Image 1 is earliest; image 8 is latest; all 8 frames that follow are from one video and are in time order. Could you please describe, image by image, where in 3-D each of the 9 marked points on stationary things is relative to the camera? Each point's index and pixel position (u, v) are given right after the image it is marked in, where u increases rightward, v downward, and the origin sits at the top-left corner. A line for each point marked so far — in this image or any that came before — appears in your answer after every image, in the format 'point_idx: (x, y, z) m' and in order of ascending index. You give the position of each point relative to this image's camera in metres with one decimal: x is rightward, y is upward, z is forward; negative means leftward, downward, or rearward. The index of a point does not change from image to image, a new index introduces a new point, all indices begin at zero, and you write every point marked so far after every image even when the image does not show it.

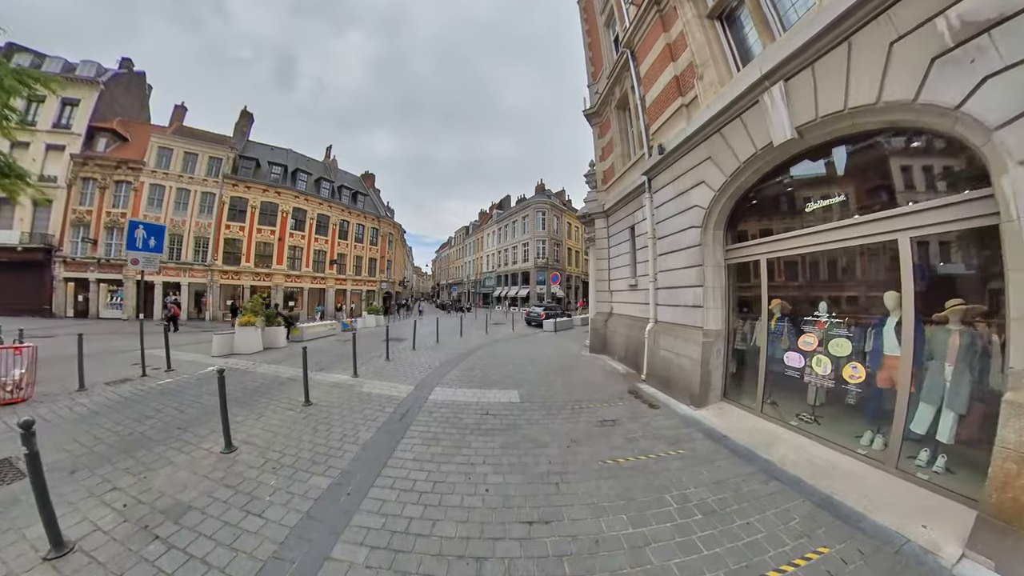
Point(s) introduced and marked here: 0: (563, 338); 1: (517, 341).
0: (+2.3, -2.0, +12.4) m
1: (+0.5, -2.1, +11.6) m
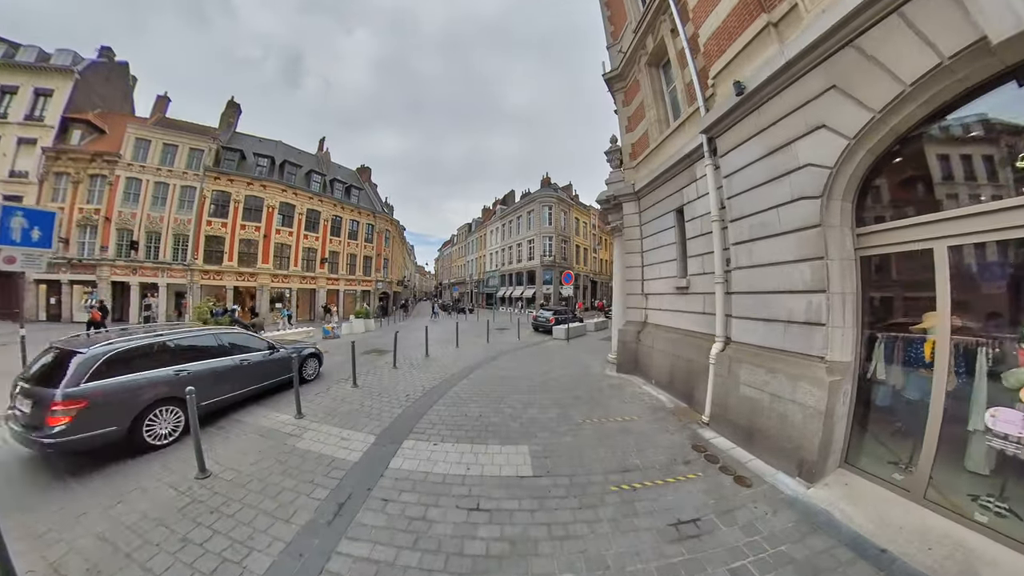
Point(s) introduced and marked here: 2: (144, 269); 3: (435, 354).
0: (+2.5, -2.1, +10.1) m
1: (+0.7, -2.1, +9.3) m
2: (-26.1, +1.3, +18.9) m
3: (-2.9, -2.3, +9.7) m
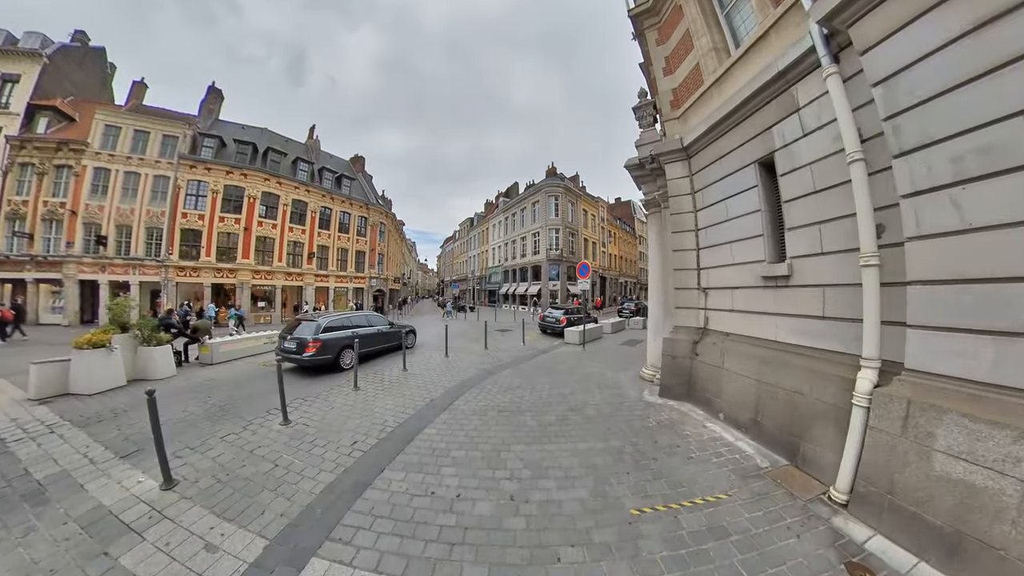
0: (+2.6, -1.9, +7.9) m
1: (+0.7, -2.0, +7.2) m
2: (-25.8, +1.4, +17.2) m
3: (-2.8, -2.1, +7.6) m
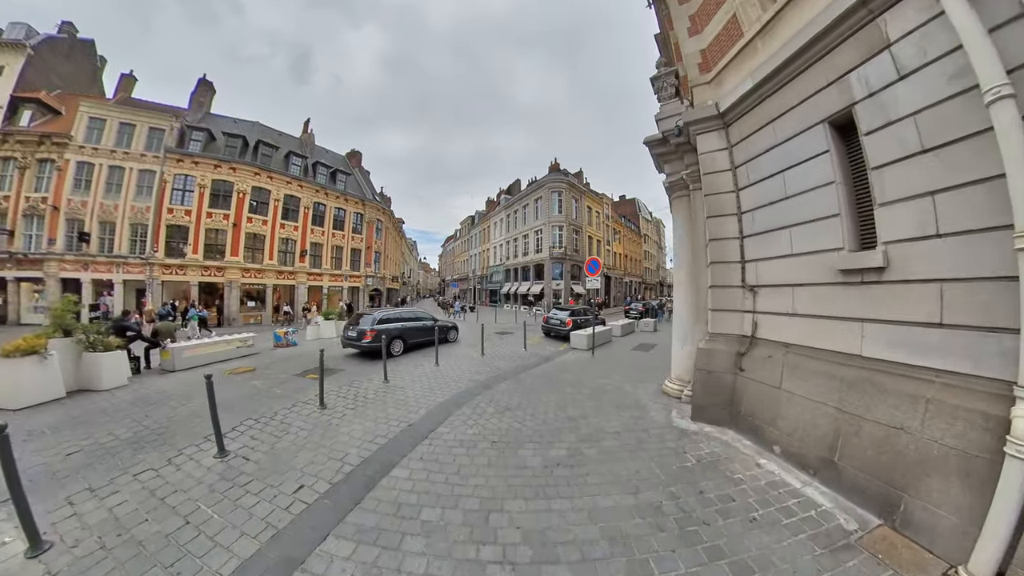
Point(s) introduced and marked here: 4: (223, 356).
0: (+2.6, -1.9, +6.9) m
1: (+0.7, -1.9, +6.2) m
2: (-25.8, +1.5, +16.4) m
3: (-2.9, -2.1, +6.7) m
4: (-8.9, -2.0, +8.1) m
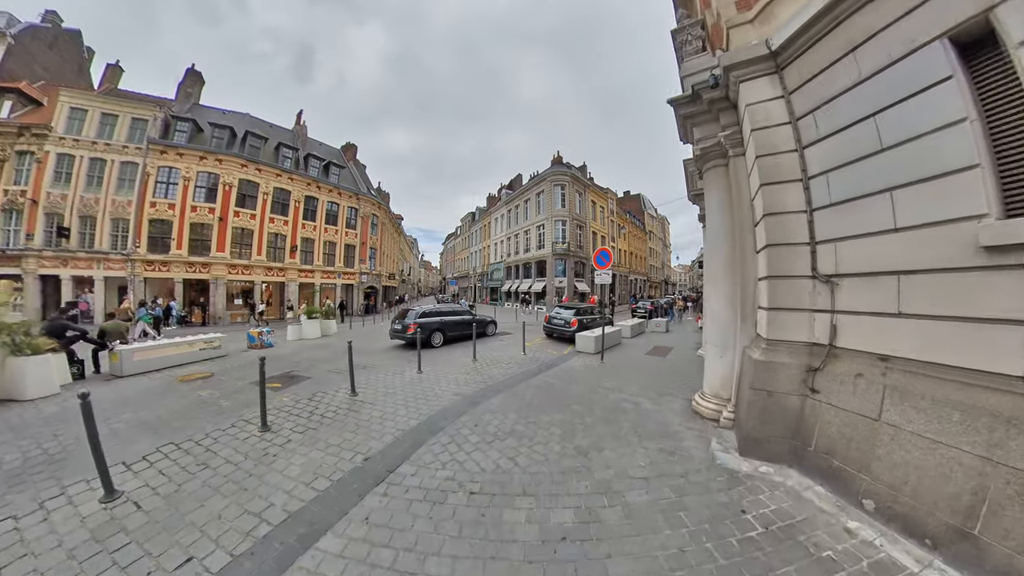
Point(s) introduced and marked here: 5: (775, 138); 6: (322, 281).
0: (+2.5, -1.7, +5.9) m
1: (+0.6, -1.8, +5.2) m
2: (-25.8, +1.7, +15.6) m
3: (-3.0, -2.0, +5.7) m
4: (-9.0, -1.9, +7.2) m
5: (+3.3, +1.9, +3.3) m
6: (-14.2, +0.5, +19.6) m
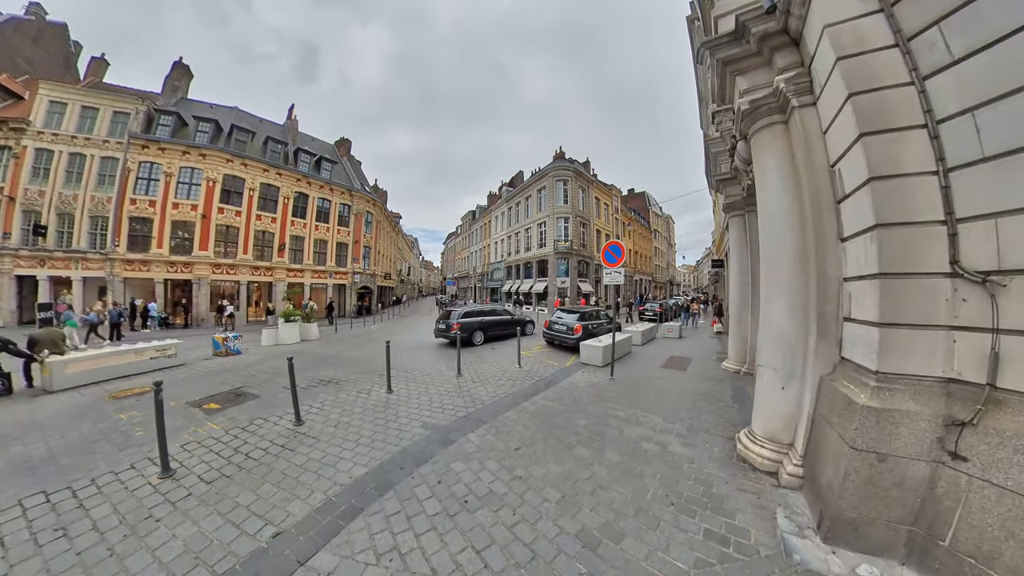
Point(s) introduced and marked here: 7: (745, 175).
0: (+2.3, -1.8, +4.9) m
1: (+0.4, -1.8, +4.2) m
2: (-25.9, +1.6, +14.9) m
3: (-3.2, -2.0, +4.7) m
4: (-9.2, -2.0, +6.3) m
5: (+3.0, +1.8, +2.2) m
6: (-14.2, +0.5, +18.7) m
7: (+4.3, +2.1, +4.9) m
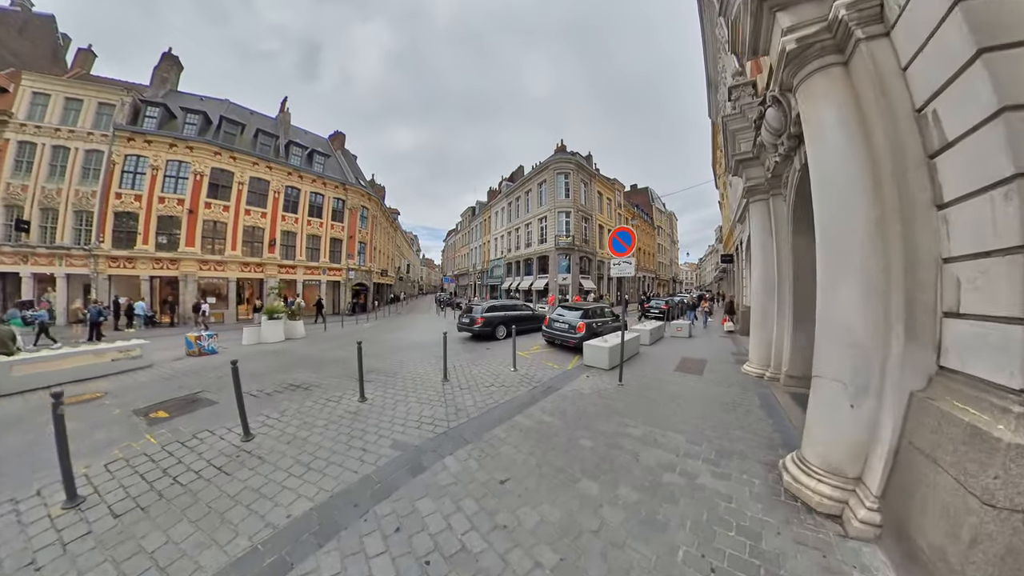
0: (+2.2, -1.6, +4.2) m
1: (+0.3, -1.7, +3.6) m
2: (-26.0, +1.8, +14.4) m
3: (-3.3, -1.9, +4.1) m
4: (-9.3, -1.8, +5.7) m
5: (+2.9, +1.9, +1.6) m
6: (-14.3, +0.6, +18.2) m
7: (+4.2, +2.2, +4.3) m
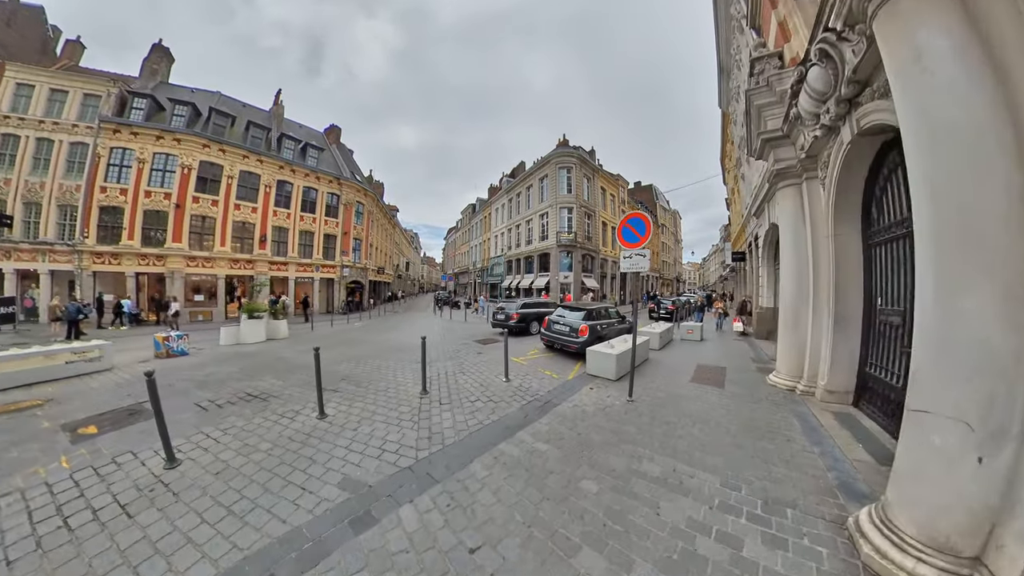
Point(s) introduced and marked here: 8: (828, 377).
0: (+2.0, -1.6, +3.6) m
1: (+0.1, -1.7, +3.0) m
2: (-26.0, +1.9, +13.9) m
3: (-3.5, -1.8, +3.6) m
4: (-9.5, -1.8, +5.2) m
5: (+2.7, +2.0, +0.9) m
6: (-14.3, +0.8, +17.6) m
7: (+4.1, +2.2, +3.6) m
8: (+4.3, -1.2, +3.6) m
